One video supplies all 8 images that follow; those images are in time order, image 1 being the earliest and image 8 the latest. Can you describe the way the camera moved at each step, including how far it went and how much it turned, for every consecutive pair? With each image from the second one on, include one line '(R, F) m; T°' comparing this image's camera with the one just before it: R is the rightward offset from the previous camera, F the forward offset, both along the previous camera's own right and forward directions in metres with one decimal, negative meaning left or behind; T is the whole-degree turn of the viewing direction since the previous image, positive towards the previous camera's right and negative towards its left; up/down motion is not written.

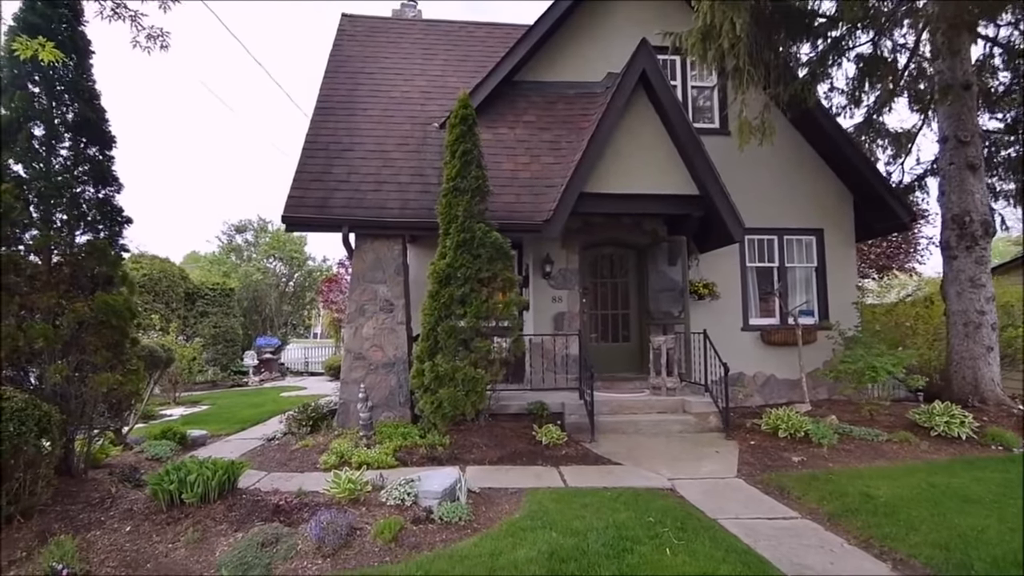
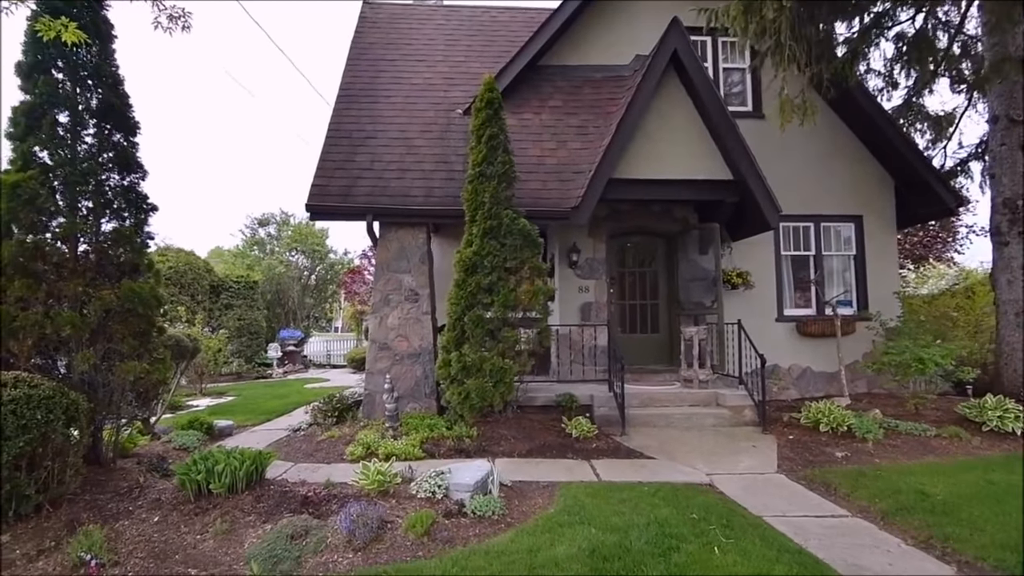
(-0.1, +0.2) m; -2°
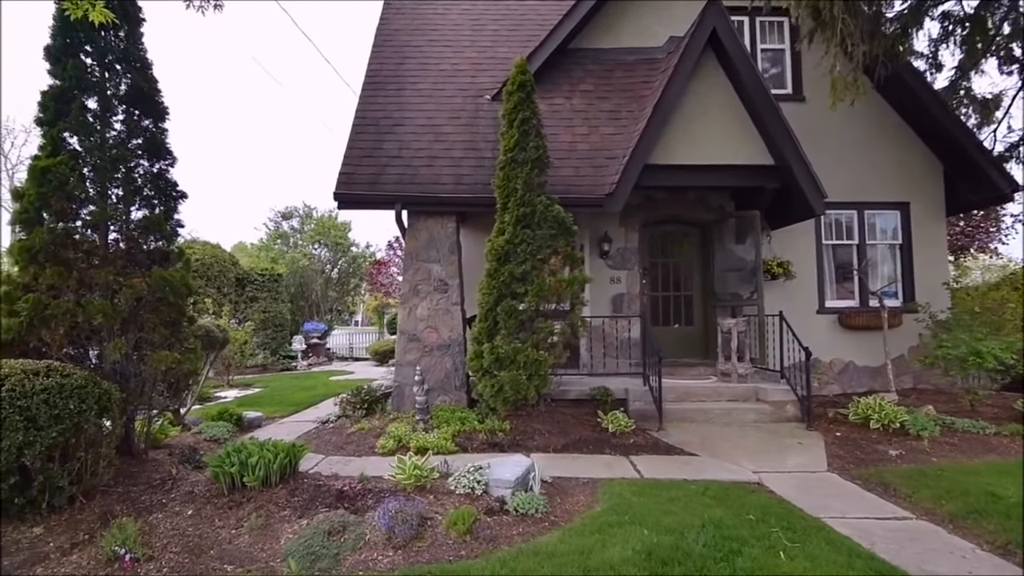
(-0.2, +0.2) m; -2°
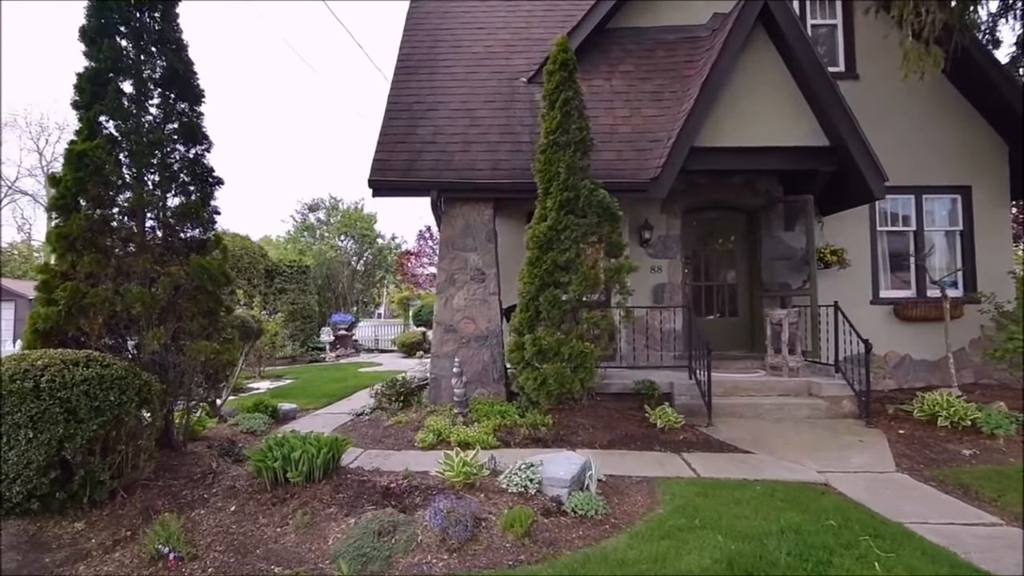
(-0.3, +0.3) m; -2°
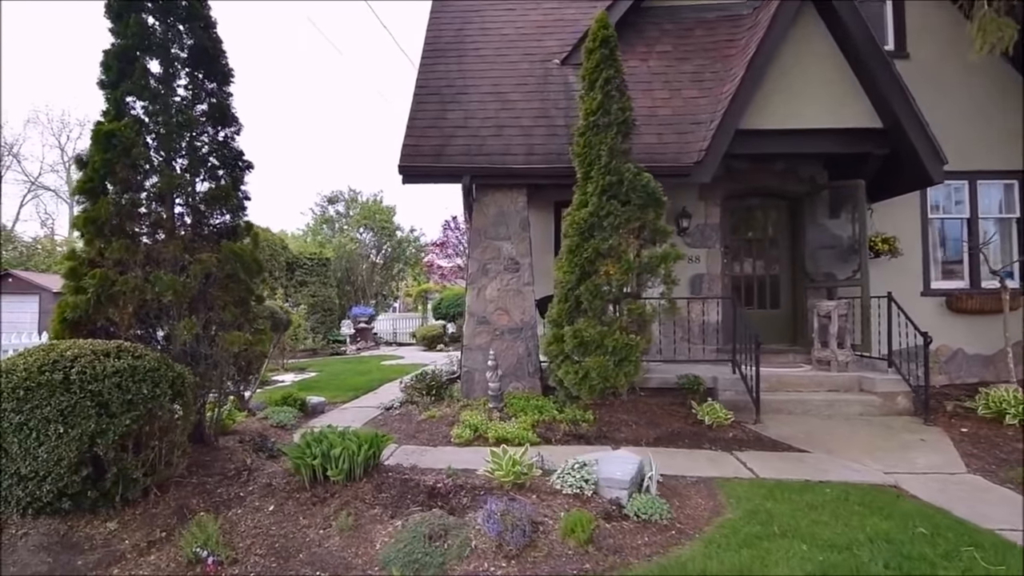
(-0.3, +0.3) m; -1°
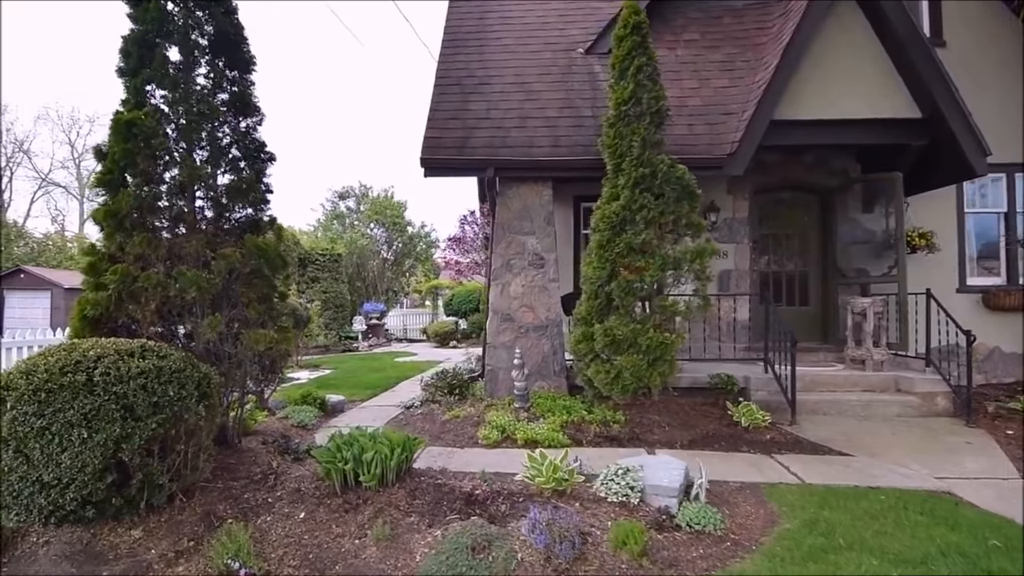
(-0.2, +0.2) m; -1°
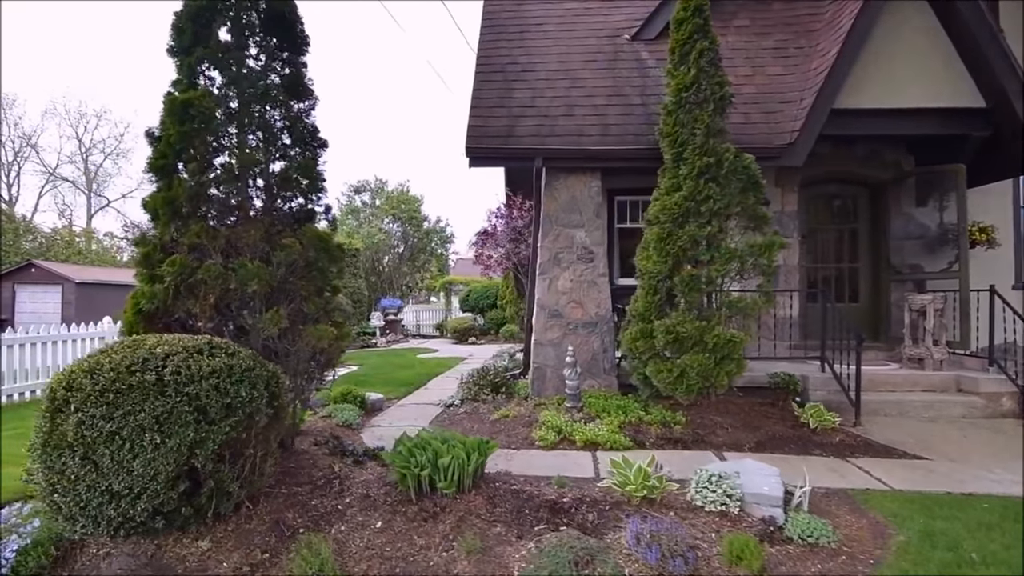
(-0.6, +0.2) m; 0°
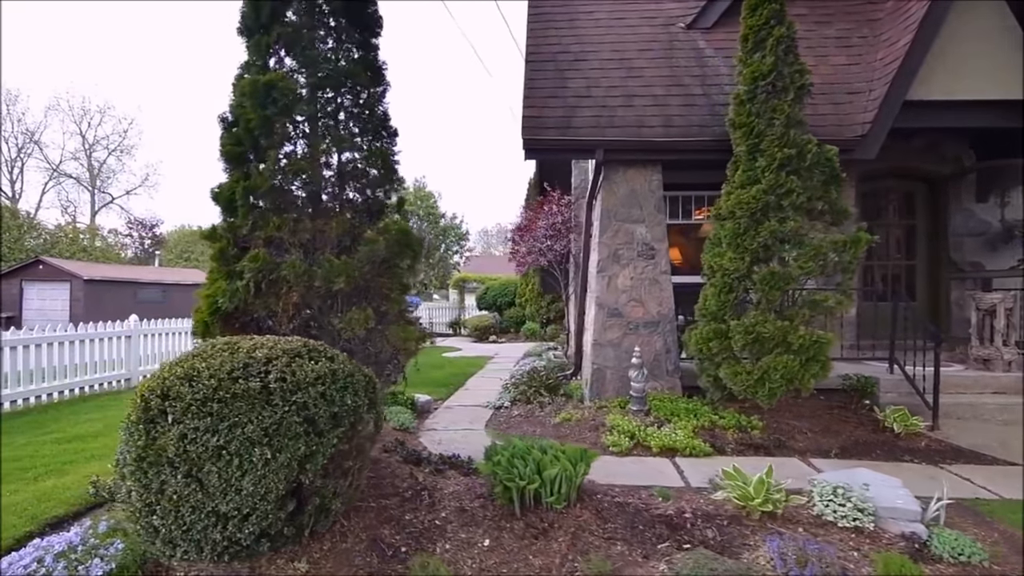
(-0.7, +0.3) m; 0°
